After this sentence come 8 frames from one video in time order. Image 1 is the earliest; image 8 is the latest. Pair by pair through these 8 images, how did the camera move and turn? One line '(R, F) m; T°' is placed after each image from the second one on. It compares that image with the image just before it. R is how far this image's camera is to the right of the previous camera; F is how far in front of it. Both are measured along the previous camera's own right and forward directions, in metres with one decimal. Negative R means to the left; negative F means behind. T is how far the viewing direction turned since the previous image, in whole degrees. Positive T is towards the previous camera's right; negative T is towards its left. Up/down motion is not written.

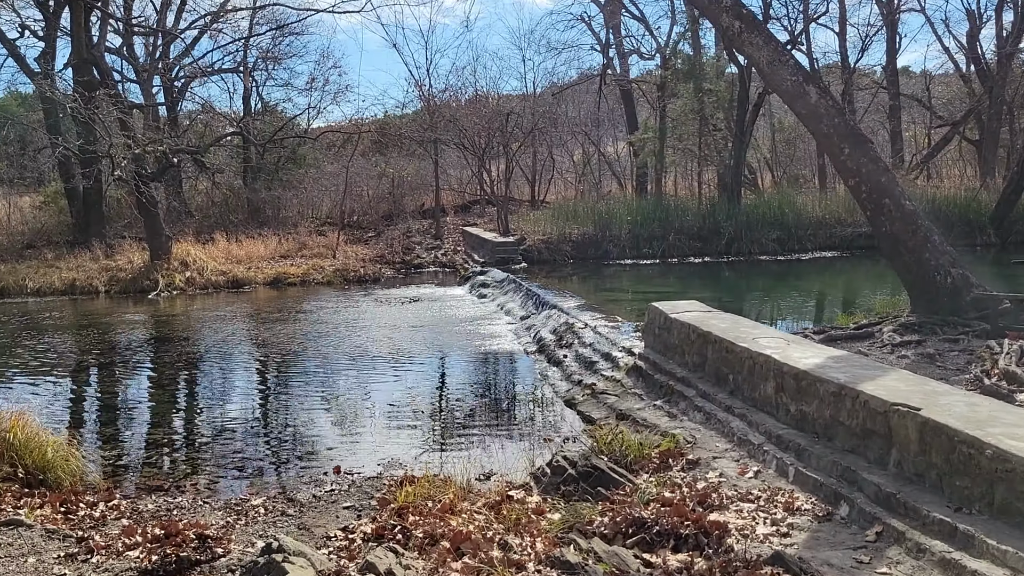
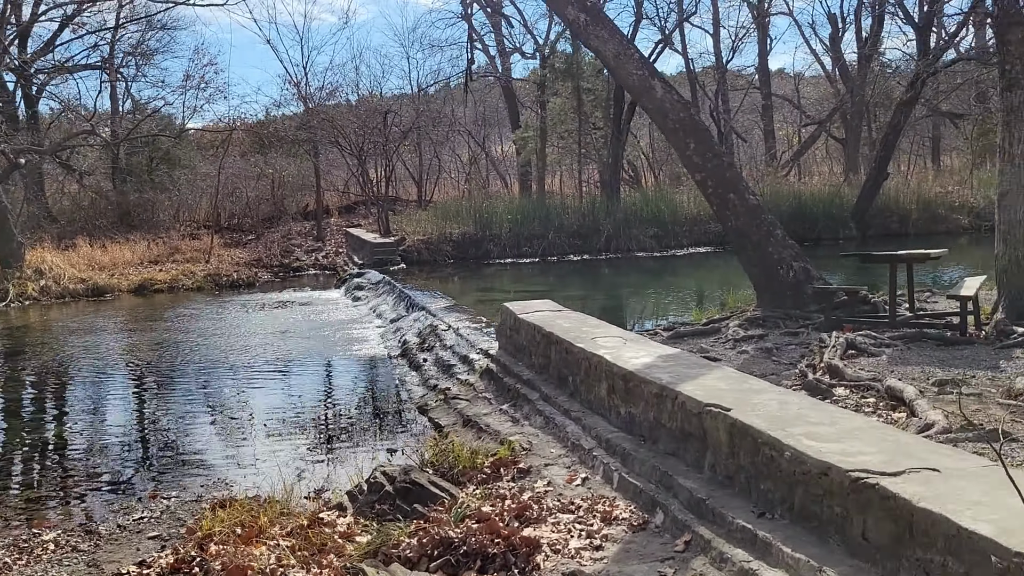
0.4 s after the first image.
(+0.4, +0.2) m; +8°
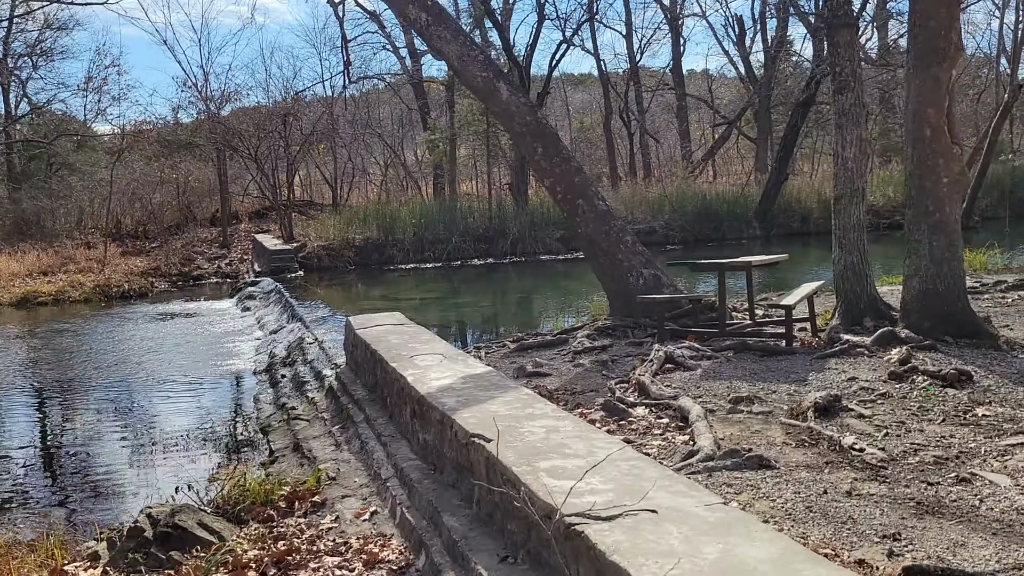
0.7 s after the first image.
(+0.6, +0.2) m; +5°
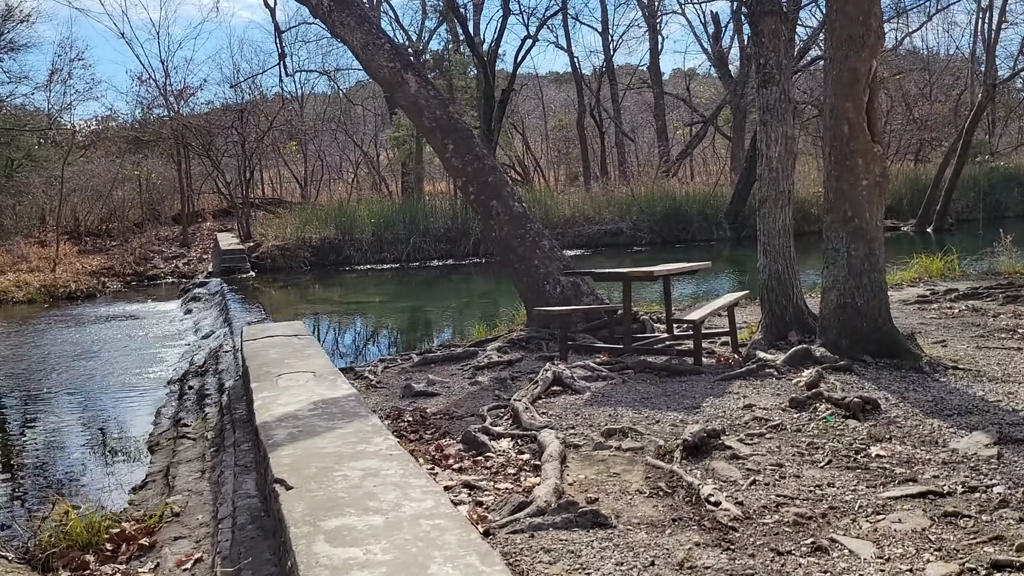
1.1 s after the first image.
(+0.5, +0.3) m; +1°
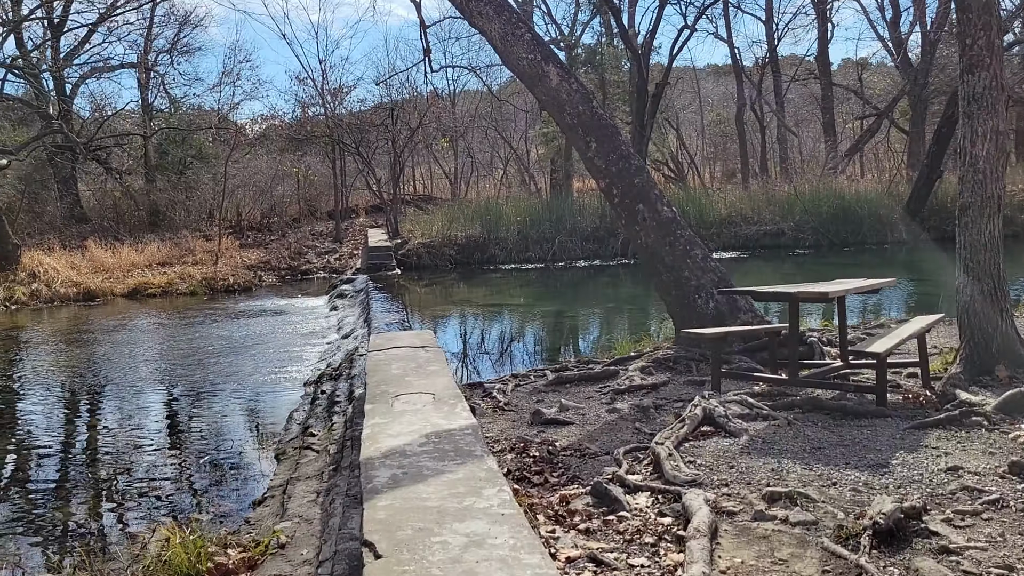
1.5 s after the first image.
(0.0, +0.3) m; -12°
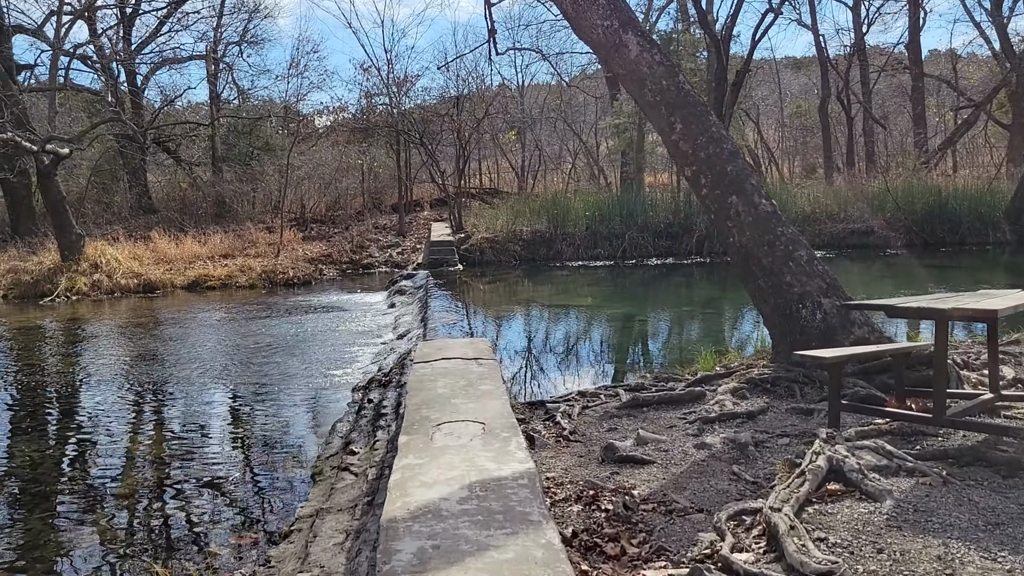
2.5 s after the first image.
(0.0, +0.5) m; -5°
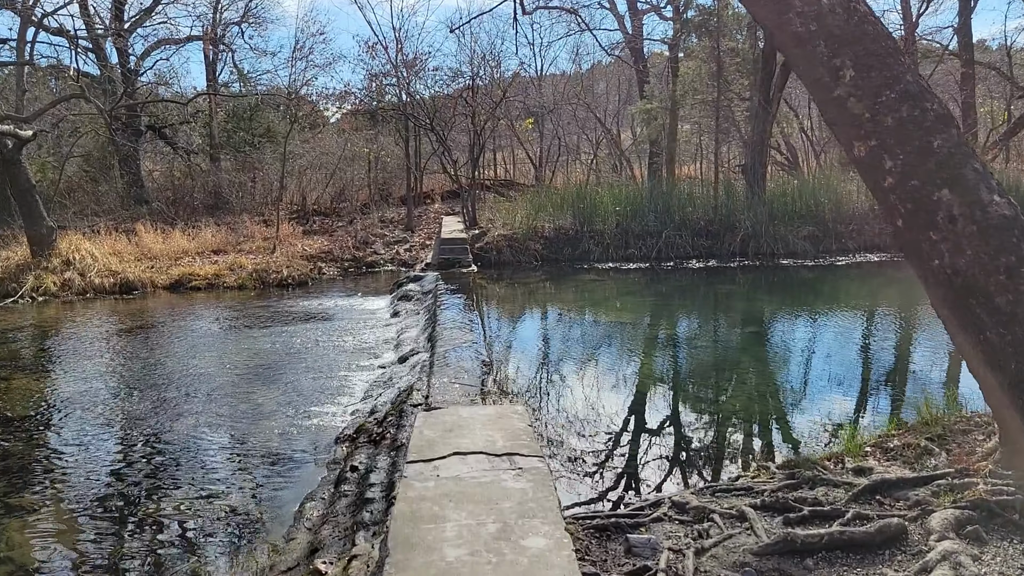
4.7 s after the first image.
(-0.1, +1.3) m; -1°
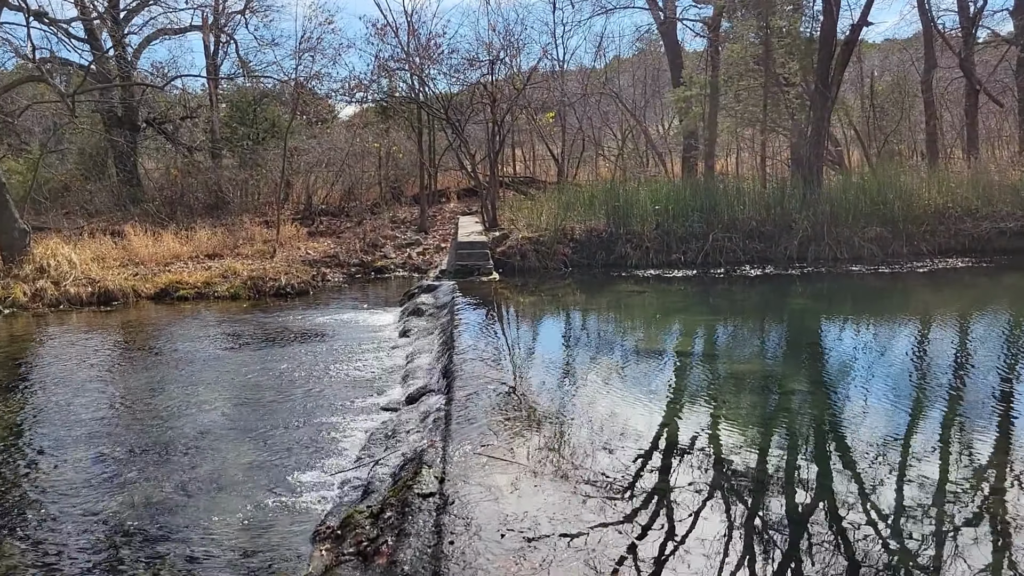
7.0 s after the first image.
(-0.1, +1.2) m; -1°
